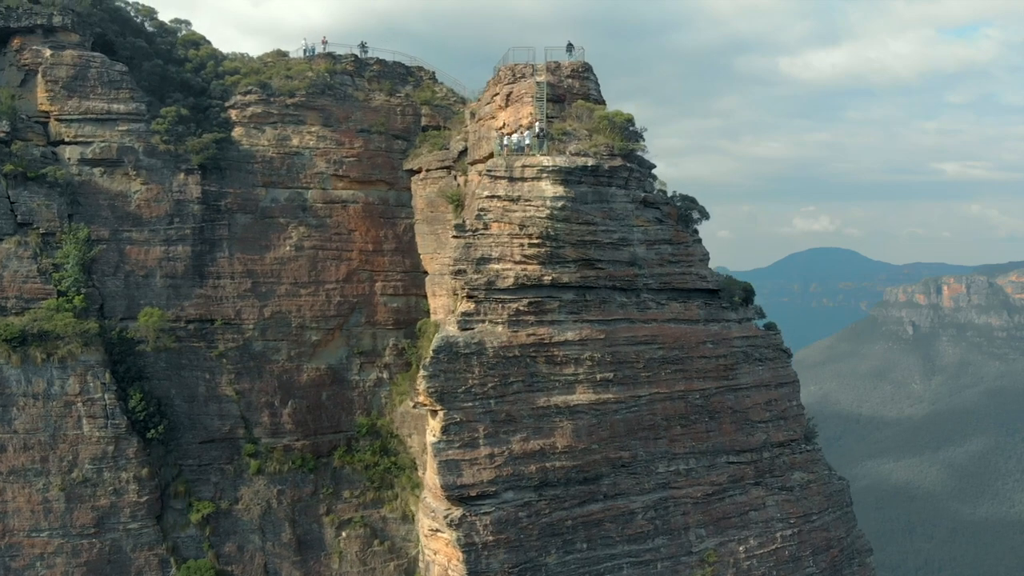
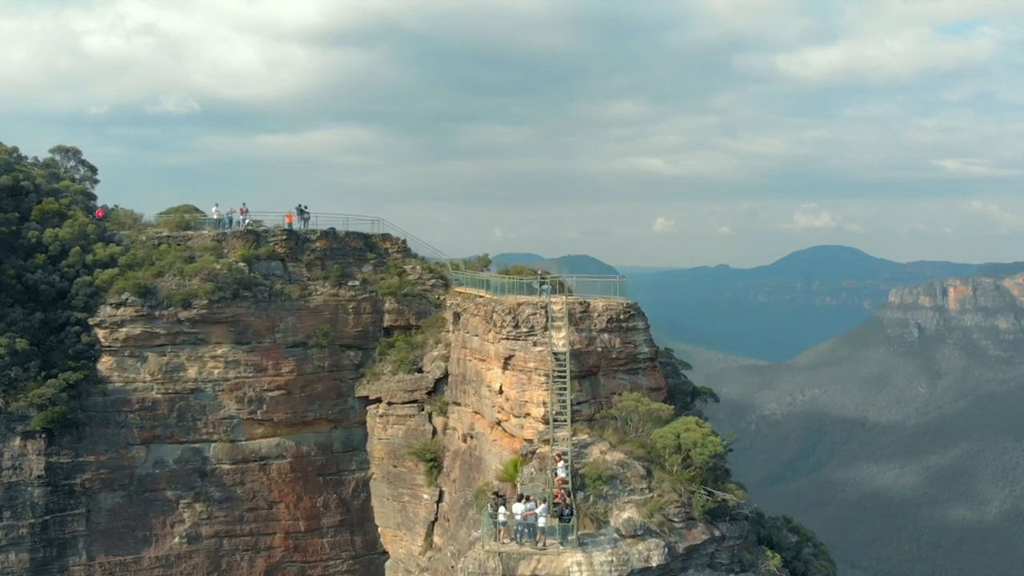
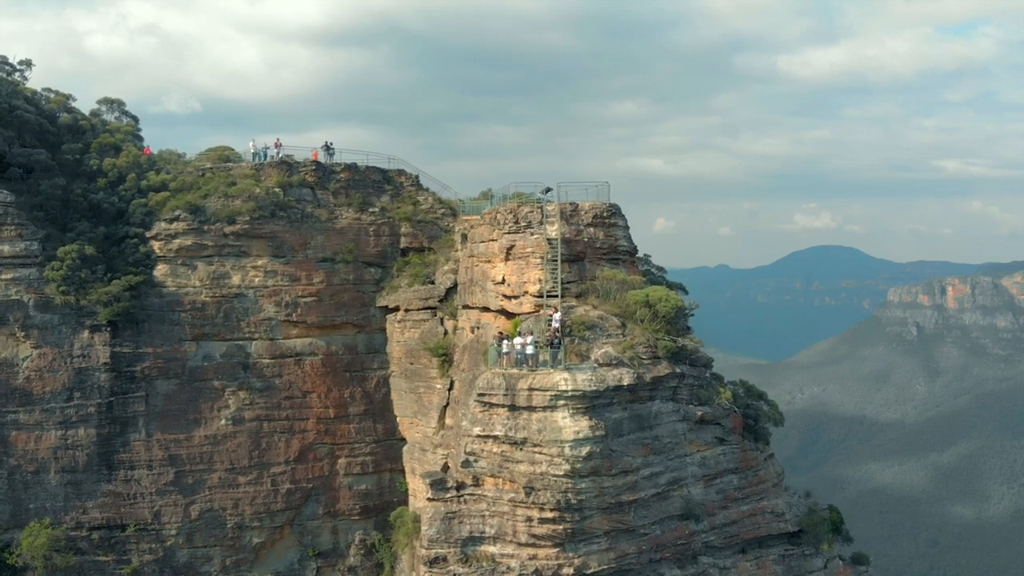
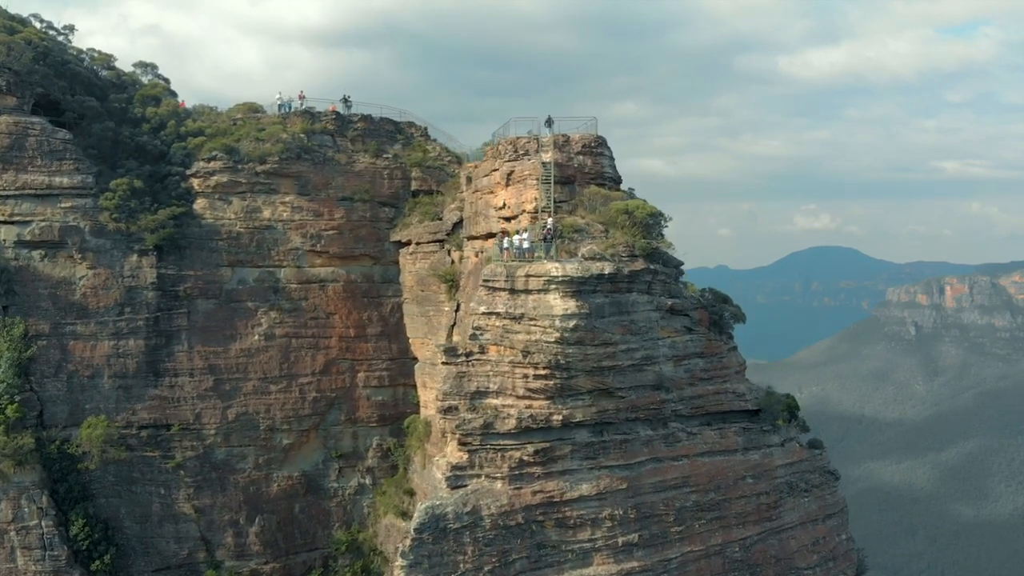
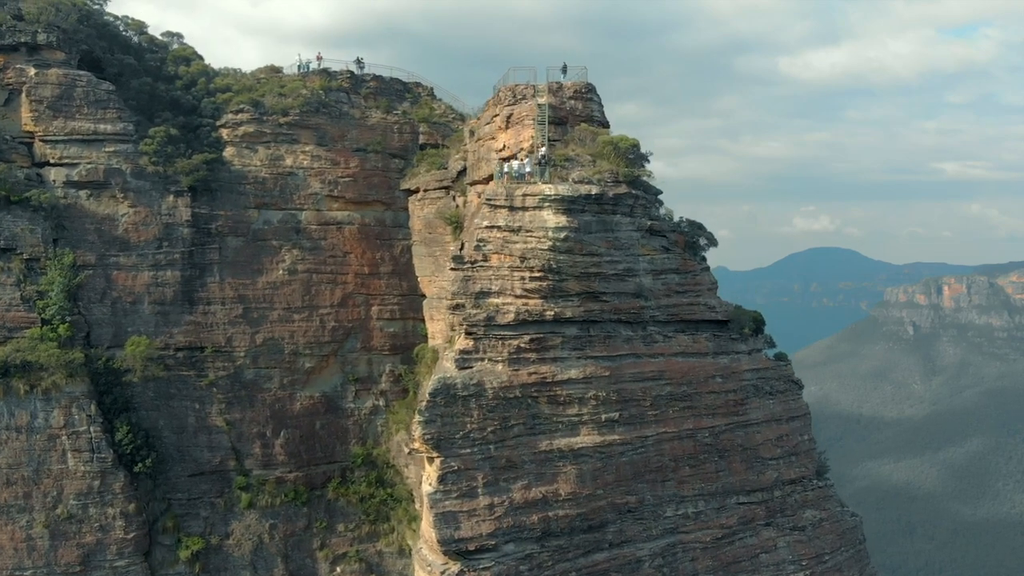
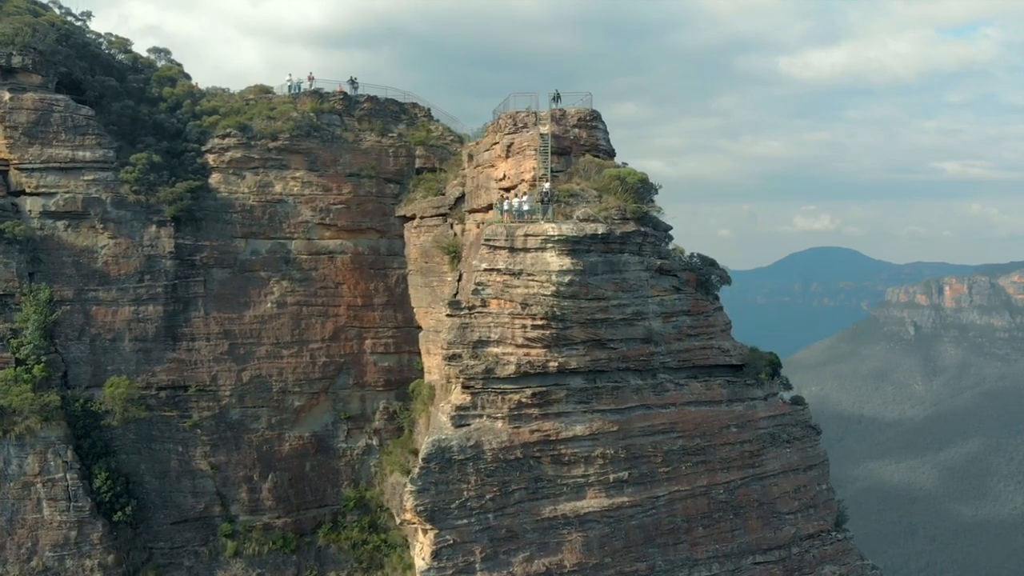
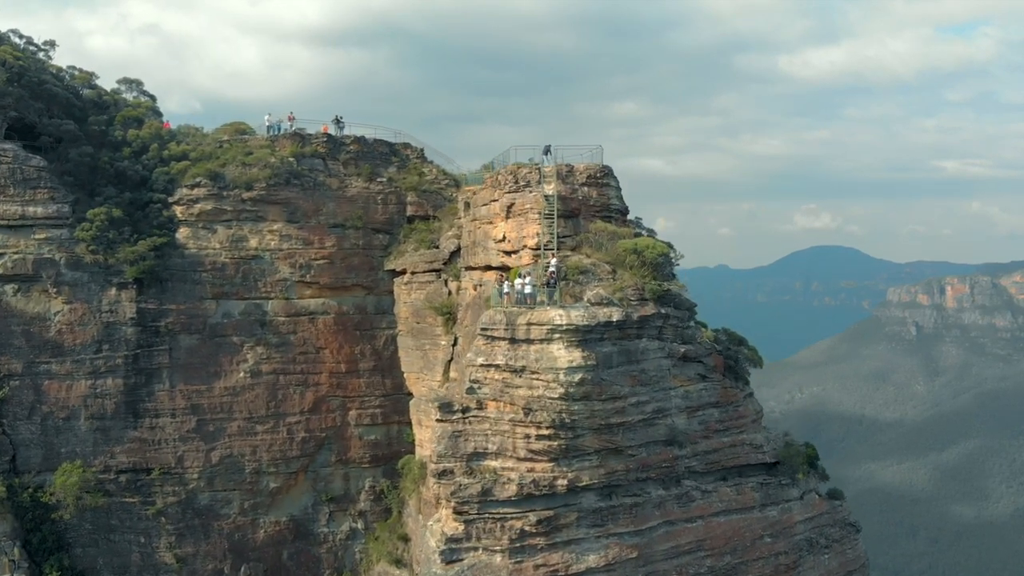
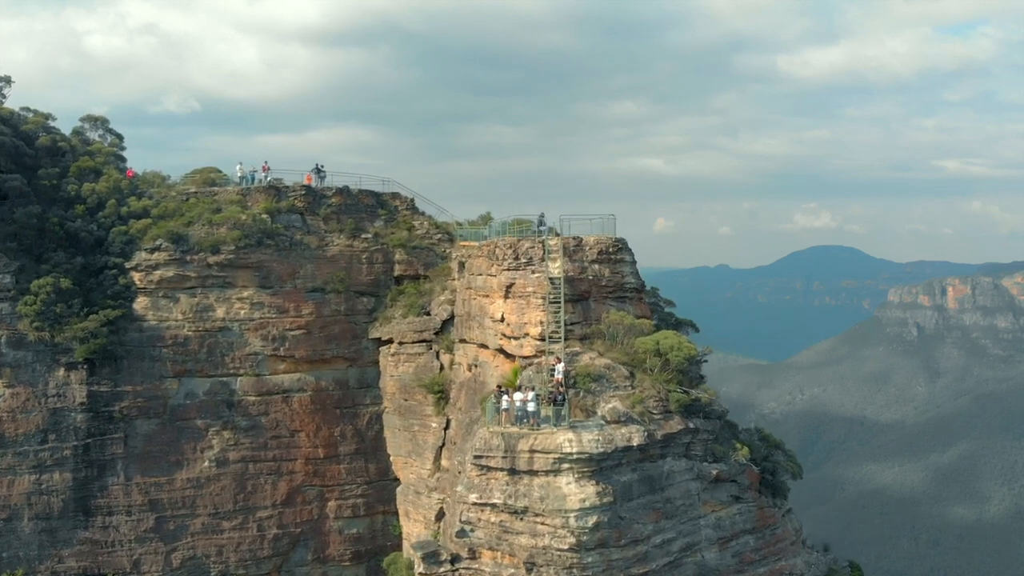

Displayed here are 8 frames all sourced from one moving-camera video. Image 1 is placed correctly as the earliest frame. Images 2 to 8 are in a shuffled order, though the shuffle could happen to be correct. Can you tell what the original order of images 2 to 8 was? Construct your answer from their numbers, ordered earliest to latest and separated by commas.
5, 6, 4, 7, 3, 8, 2
